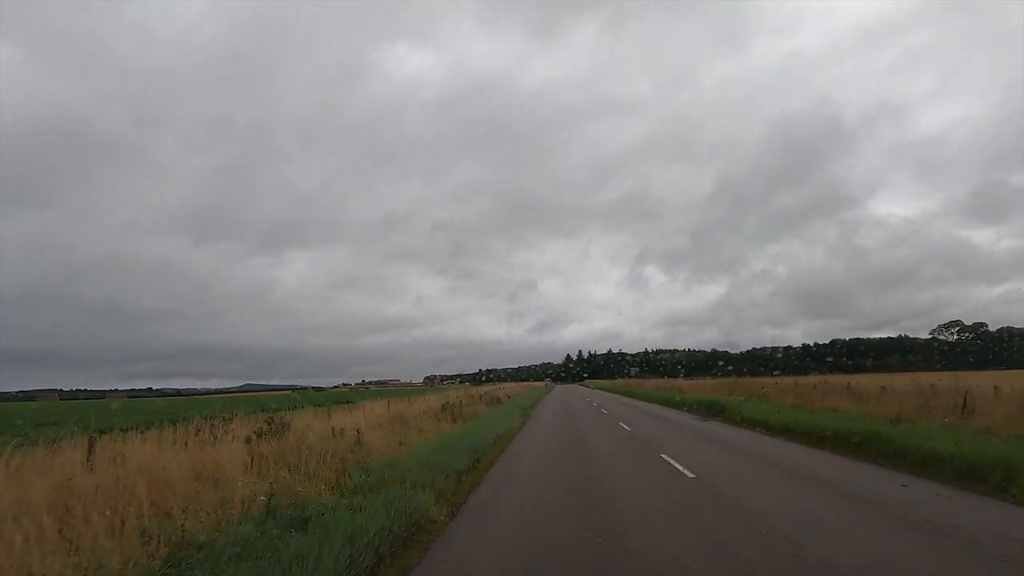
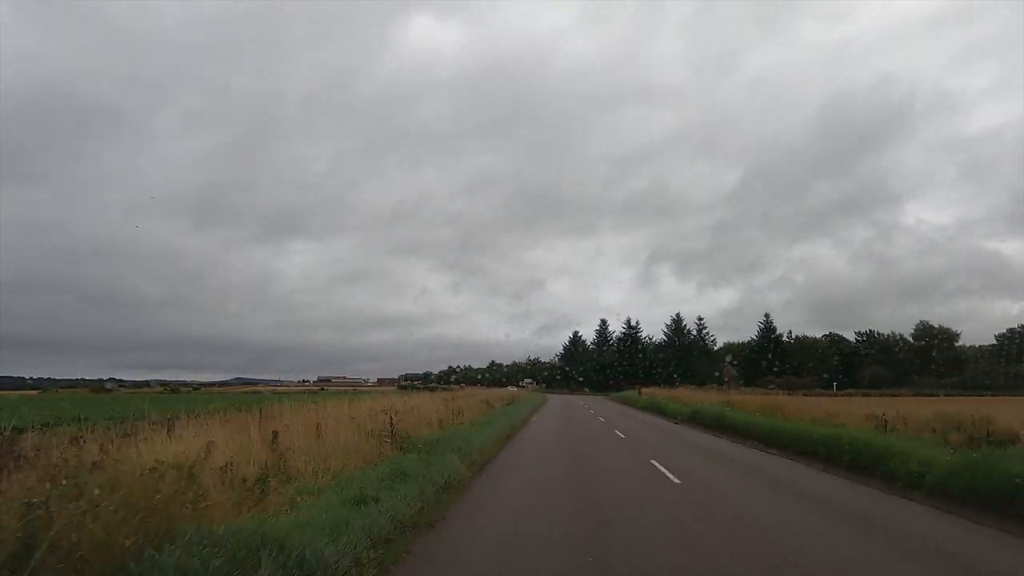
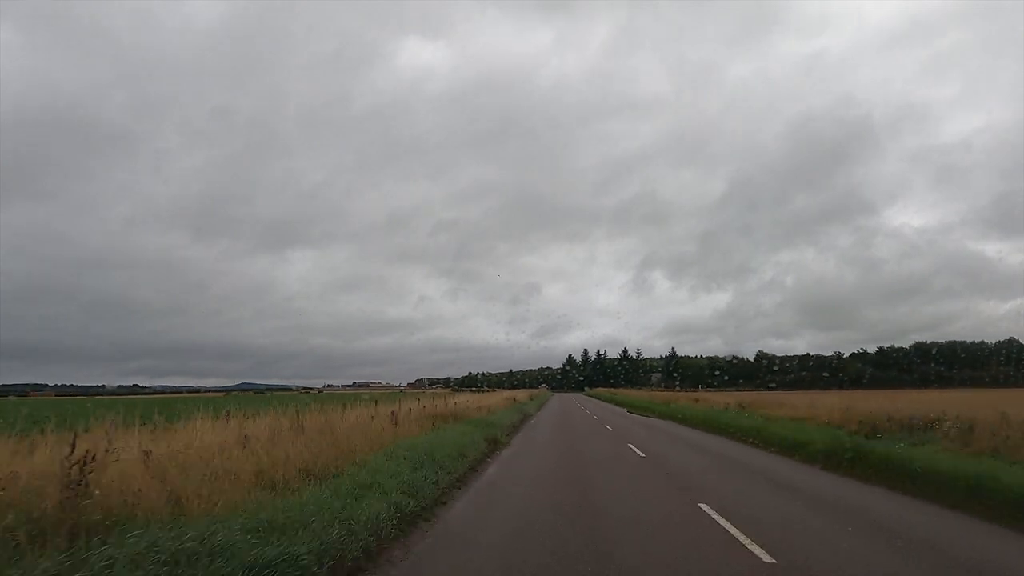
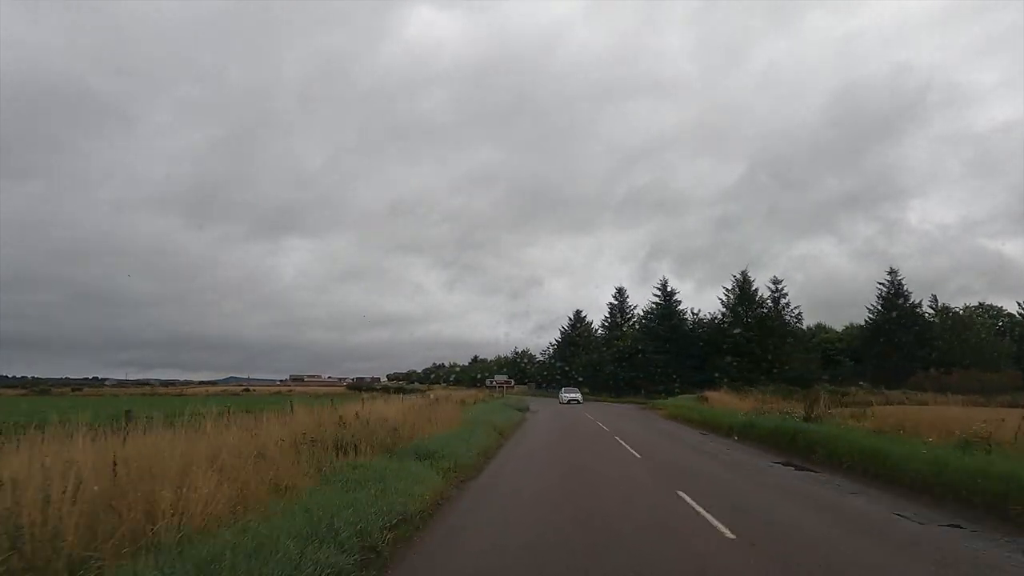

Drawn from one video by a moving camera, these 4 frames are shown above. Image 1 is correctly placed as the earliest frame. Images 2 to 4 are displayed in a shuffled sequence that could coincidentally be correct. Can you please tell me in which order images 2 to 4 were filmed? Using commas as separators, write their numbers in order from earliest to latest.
3, 2, 4
